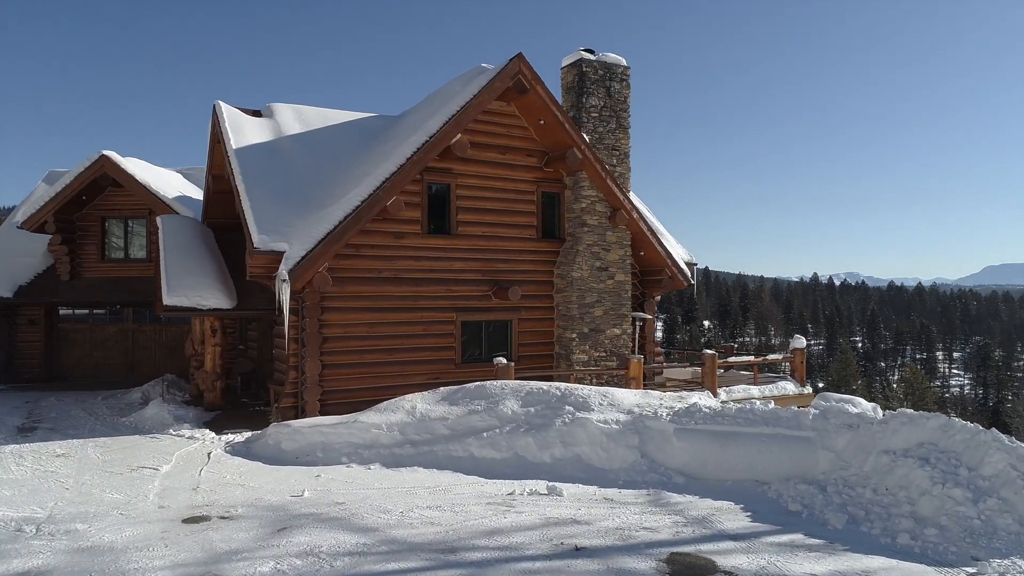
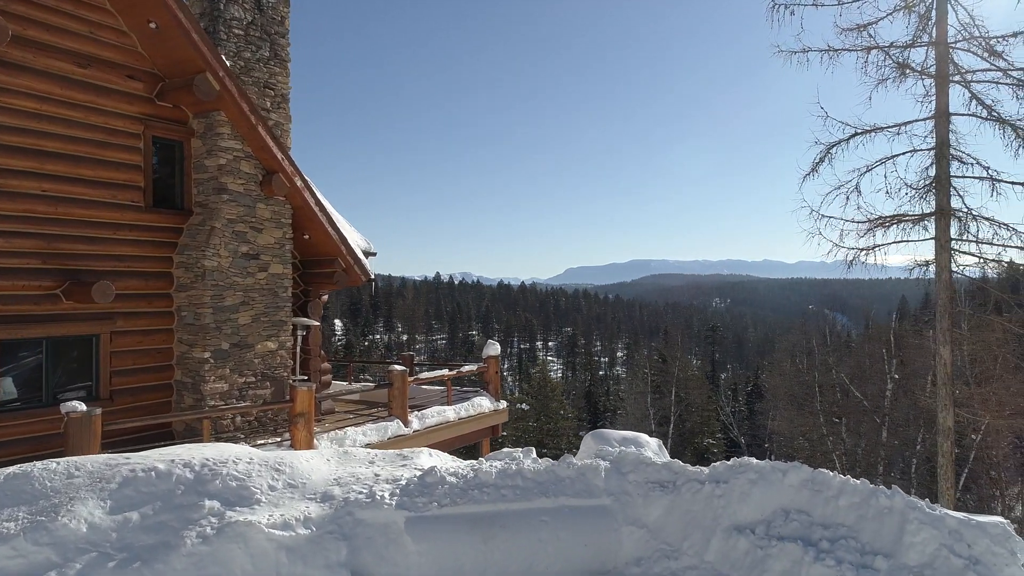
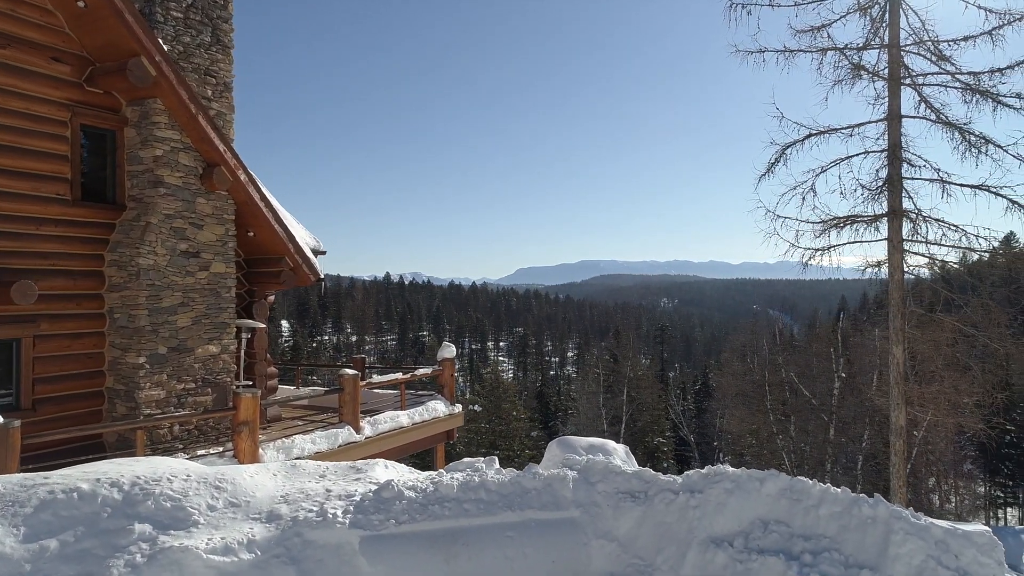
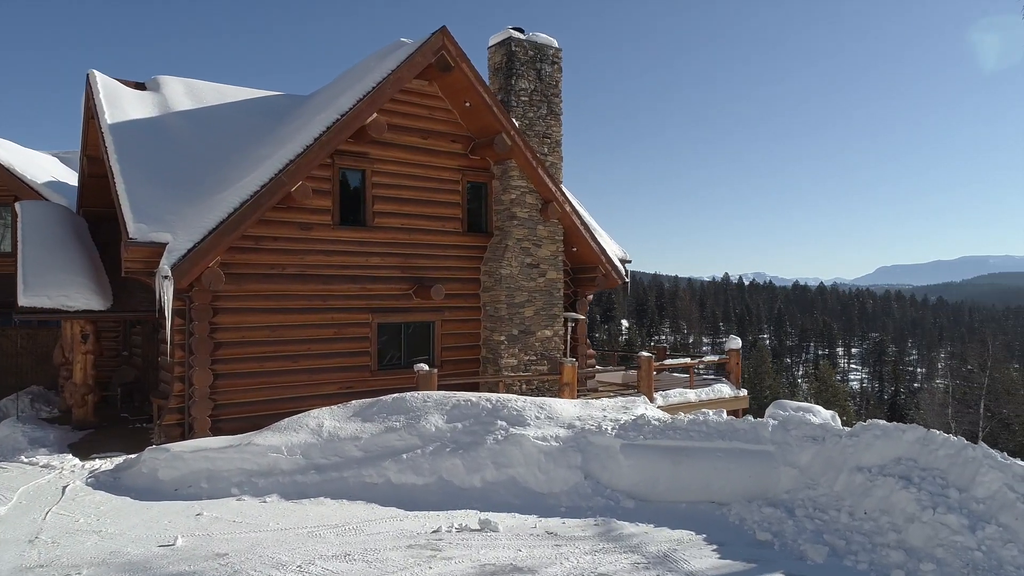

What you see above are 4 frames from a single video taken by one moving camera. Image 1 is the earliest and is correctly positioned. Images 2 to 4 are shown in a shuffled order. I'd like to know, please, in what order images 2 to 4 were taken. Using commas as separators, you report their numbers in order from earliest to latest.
4, 2, 3
